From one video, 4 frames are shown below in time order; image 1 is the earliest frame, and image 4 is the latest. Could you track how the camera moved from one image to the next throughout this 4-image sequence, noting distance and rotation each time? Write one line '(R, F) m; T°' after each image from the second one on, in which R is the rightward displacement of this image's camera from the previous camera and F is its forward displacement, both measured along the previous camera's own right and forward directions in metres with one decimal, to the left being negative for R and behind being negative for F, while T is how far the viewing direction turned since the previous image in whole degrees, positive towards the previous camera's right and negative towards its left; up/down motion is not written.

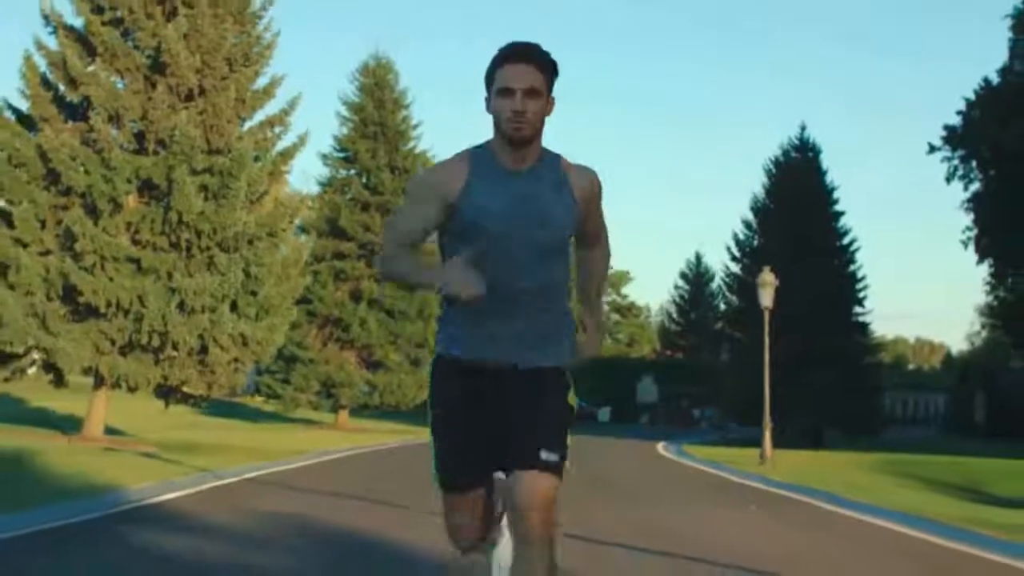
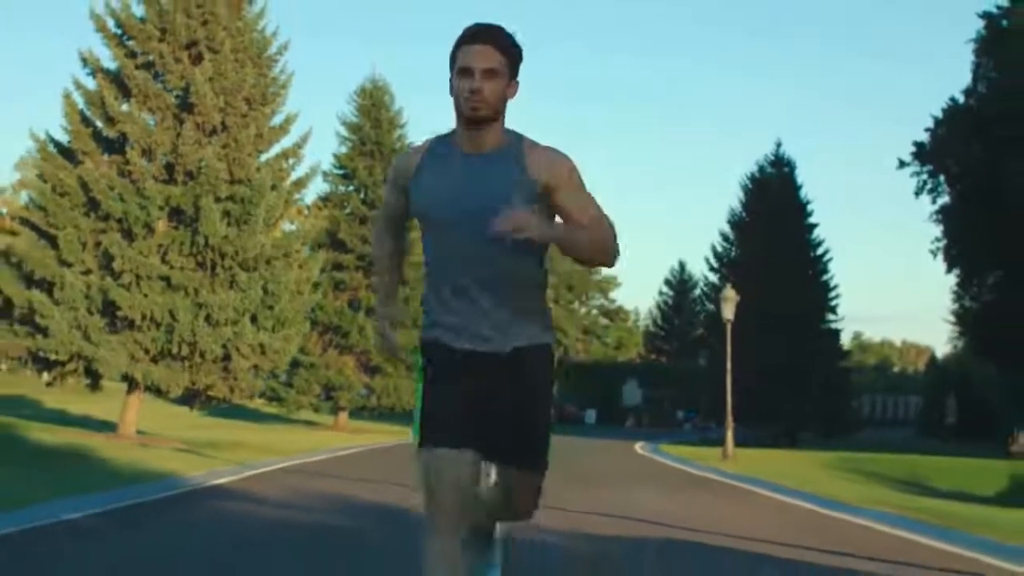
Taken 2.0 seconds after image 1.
(0.0, -3.7) m; 0°
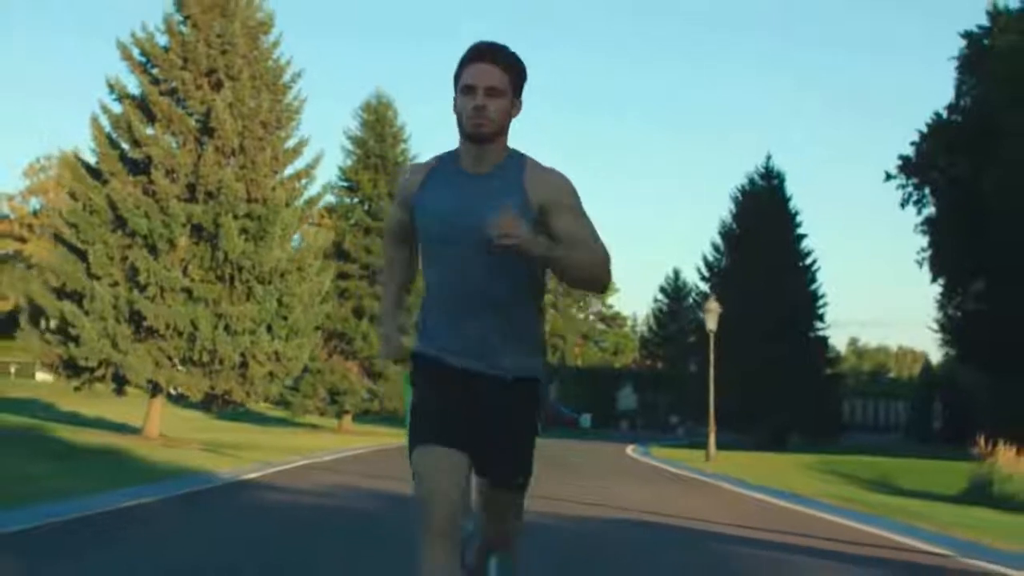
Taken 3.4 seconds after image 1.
(0.0, -2.5) m; 0°
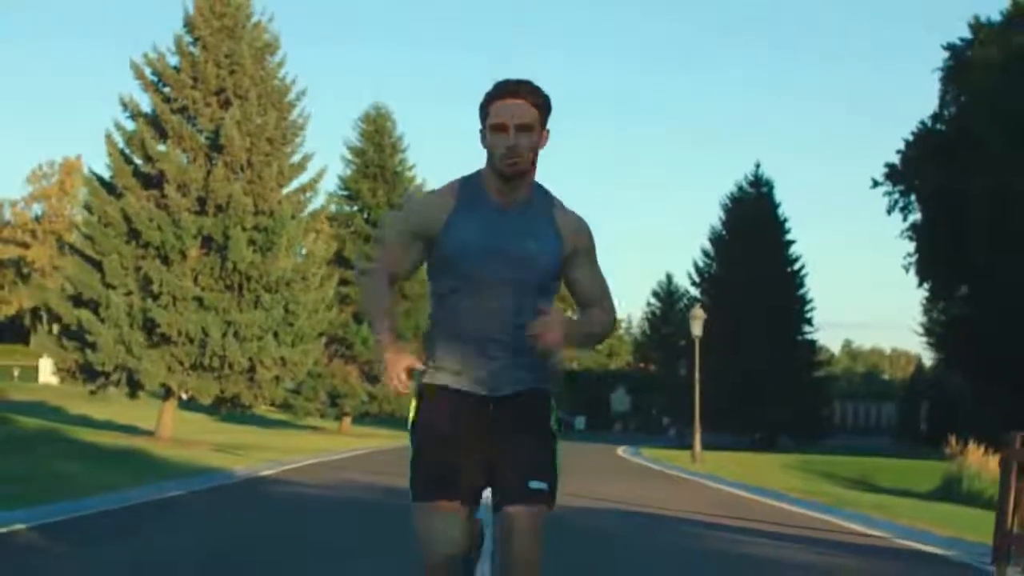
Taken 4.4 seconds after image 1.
(0.0, -1.8) m; 0°
